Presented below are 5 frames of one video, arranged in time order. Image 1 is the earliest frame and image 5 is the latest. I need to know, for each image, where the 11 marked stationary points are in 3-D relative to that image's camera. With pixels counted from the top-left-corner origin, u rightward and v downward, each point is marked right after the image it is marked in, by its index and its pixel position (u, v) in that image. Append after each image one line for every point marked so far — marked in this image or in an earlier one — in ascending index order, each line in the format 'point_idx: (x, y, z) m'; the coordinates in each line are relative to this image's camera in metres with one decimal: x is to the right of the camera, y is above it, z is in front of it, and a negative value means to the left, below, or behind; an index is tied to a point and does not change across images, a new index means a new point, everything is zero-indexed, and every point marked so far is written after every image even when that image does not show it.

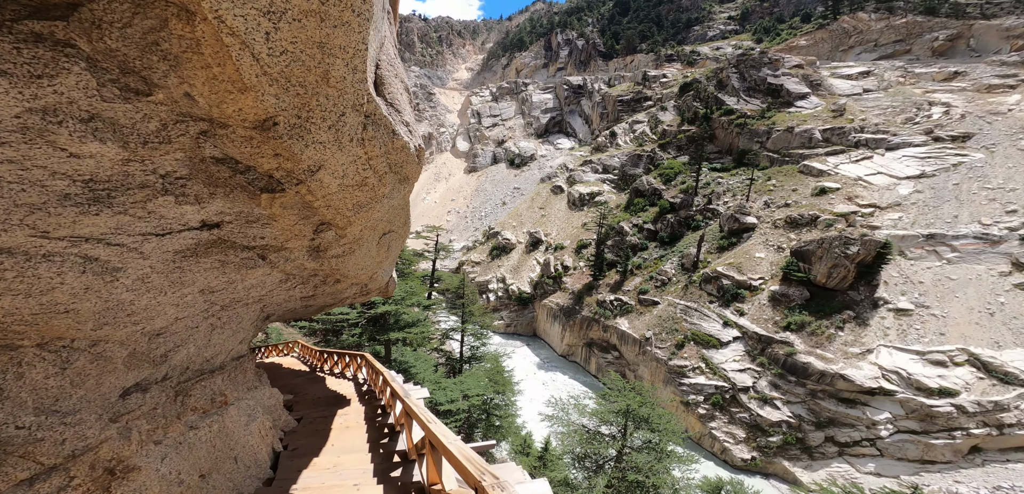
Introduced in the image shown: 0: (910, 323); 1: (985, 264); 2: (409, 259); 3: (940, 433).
0: (+15.7, -3.1, +18.2) m
1: (+19.6, -0.7, +19.2) m
2: (-4.3, -0.5, +19.1) m
3: (+14.3, -6.7, +15.7) m
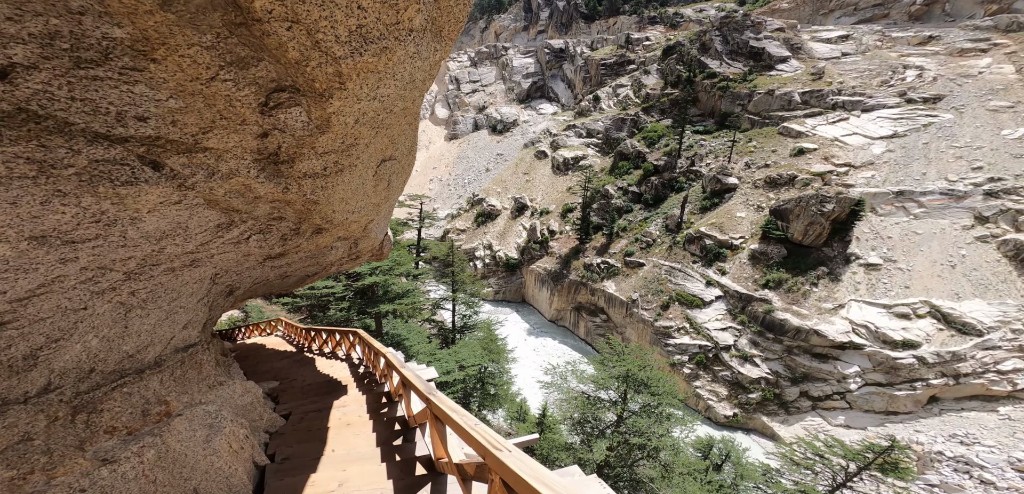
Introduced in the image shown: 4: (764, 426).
0: (+15.2, -1.3, +19.1) m
1: (+19.1, +1.2, +20.1) m
2: (-4.8, +0.8, +19.1) m
3: (+14.1, -5.1, +16.7) m
4: (+9.6, -7.0, +17.5) m
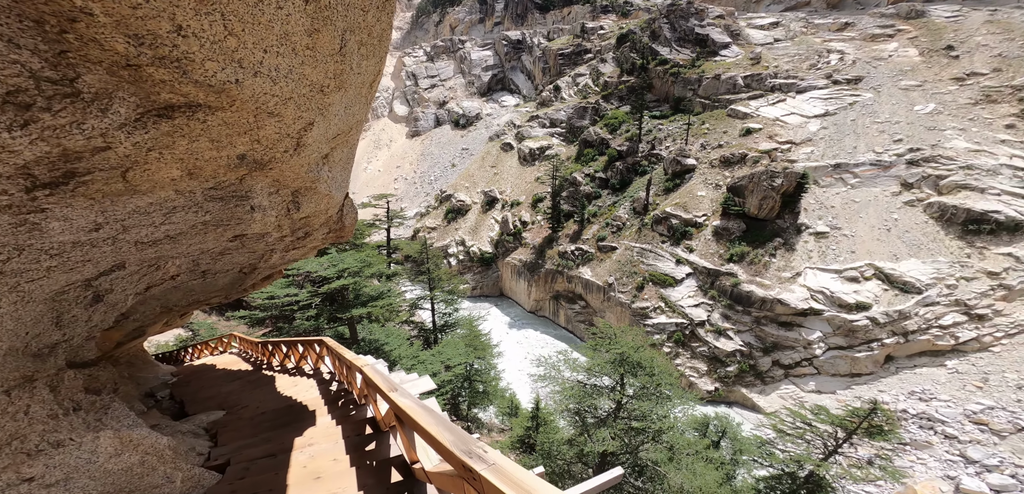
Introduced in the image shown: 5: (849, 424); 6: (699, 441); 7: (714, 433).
0: (+14.1, +0.1, +20.4) m
1: (+17.6, +2.9, +22.0) m
2: (-6.0, +0.7, +18.2) m
3: (+13.5, -3.7, +17.8) m
4: (+9.1, -5.9, +18.2) m
5: (+9.7, -5.0, +13.5) m
6: (+6.1, -6.4, +15.1) m
7: (+7.0, -6.4, +15.9) m
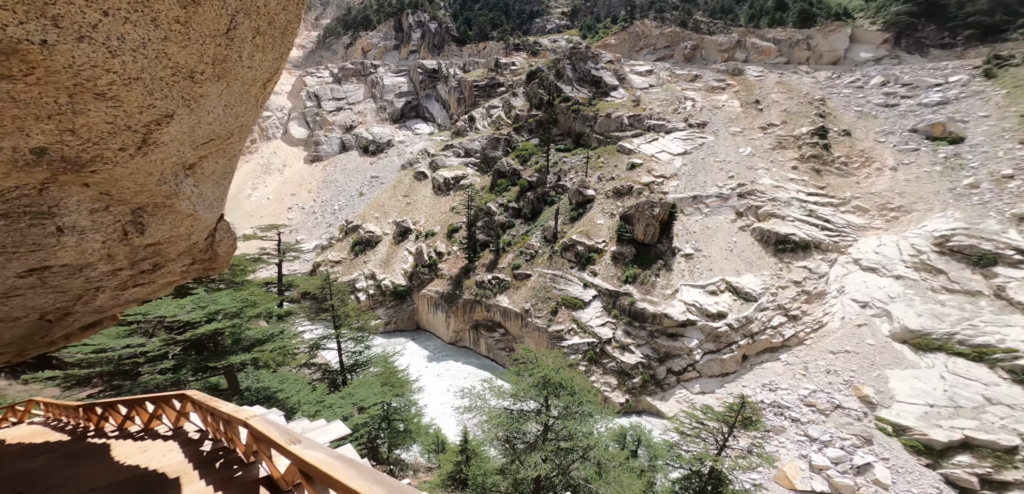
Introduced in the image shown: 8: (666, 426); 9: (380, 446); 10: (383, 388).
0: (+9.6, -0.9, +24.2) m
1: (+12.4, +1.9, +26.8) m
2: (-8.8, -0.6, +15.9) m
3: (+9.9, -4.6, +21.5) m
4: (+5.7, -7.0, +20.5) m
5: (+7.7, -6.0, +16.2) m
6: (+3.8, -7.4, +16.7) m
7: (+4.4, -7.5, +17.6) m
8: (+6.4, -7.6, +19.6) m
9: (-4.3, -6.7, +15.4) m
10: (-4.2, -4.9, +15.8) m
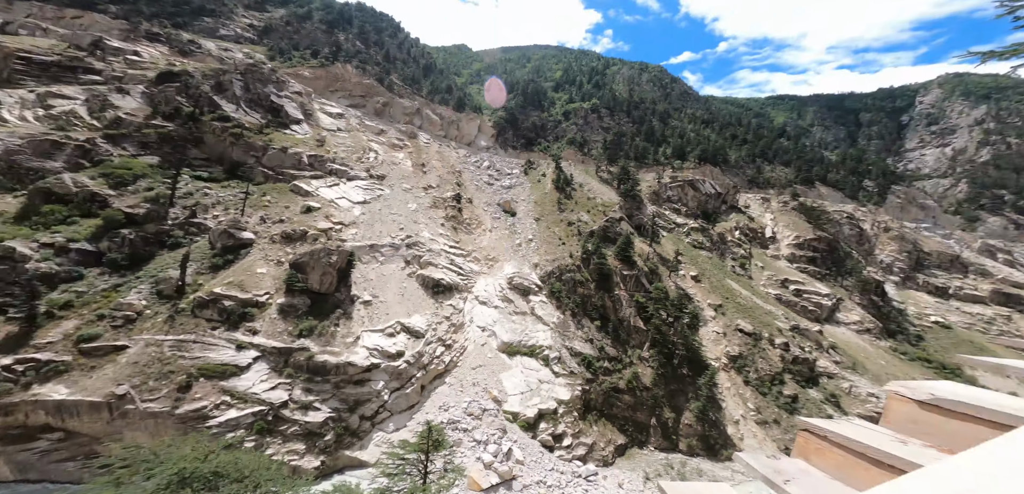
0: (-7.2, -3.3, +24.6) m
1: (-6.9, -0.9, +28.6) m
2: (-14.8, -1.2, +6.0) m
3: (-5.2, -6.9, +22.5) m
4: (-7.6, -8.8, +18.7) m
5: (-3.2, -7.7, +17.0) m
6: (-6.3, -8.9, +14.5) m
7: (-6.6, -9.1, +15.6) m
8: (-6.5, -9.4, +18.4) m
9: (-11.3, -7.5, +8.2) m
10: (-11.5, -5.8, +8.7) m
